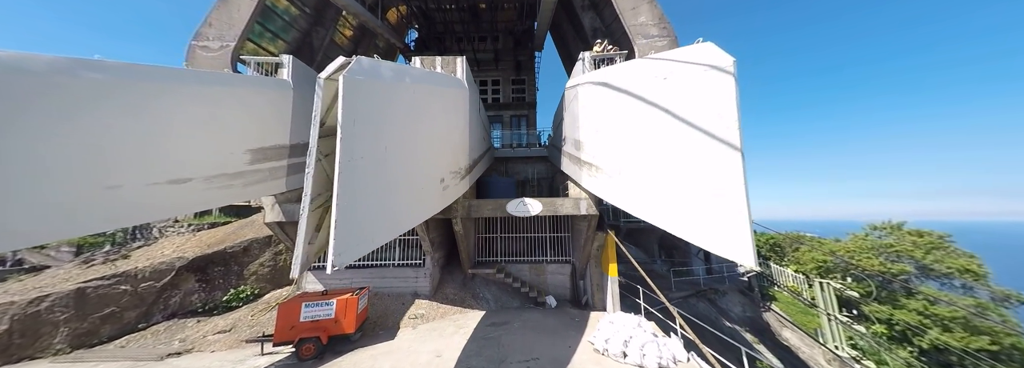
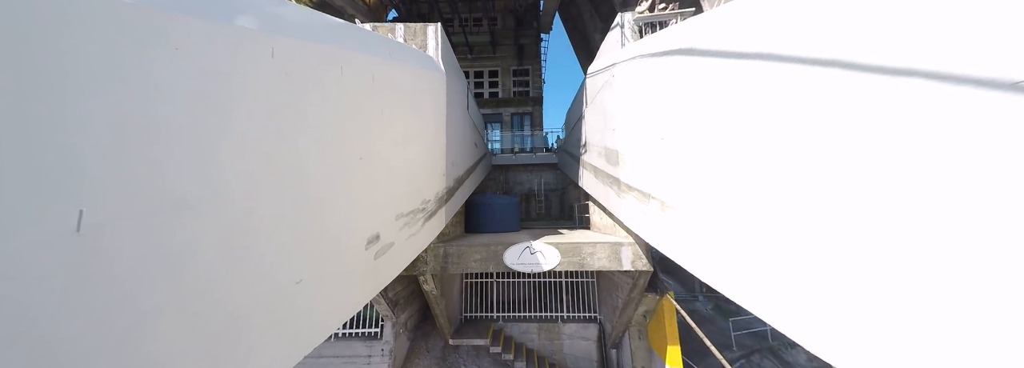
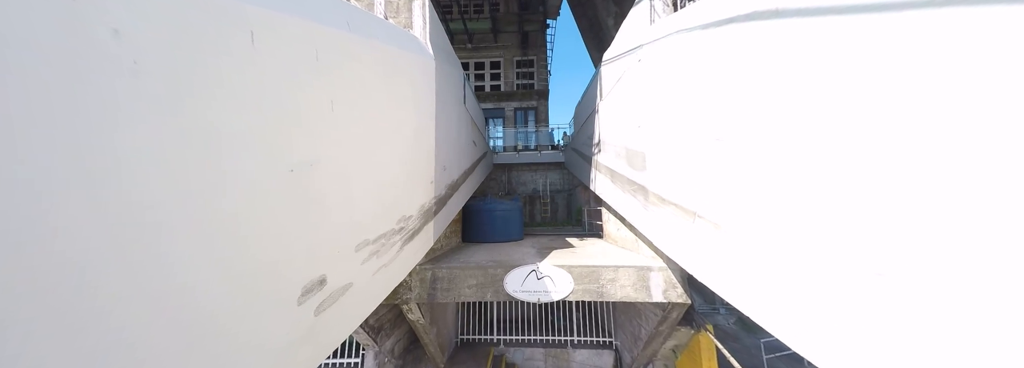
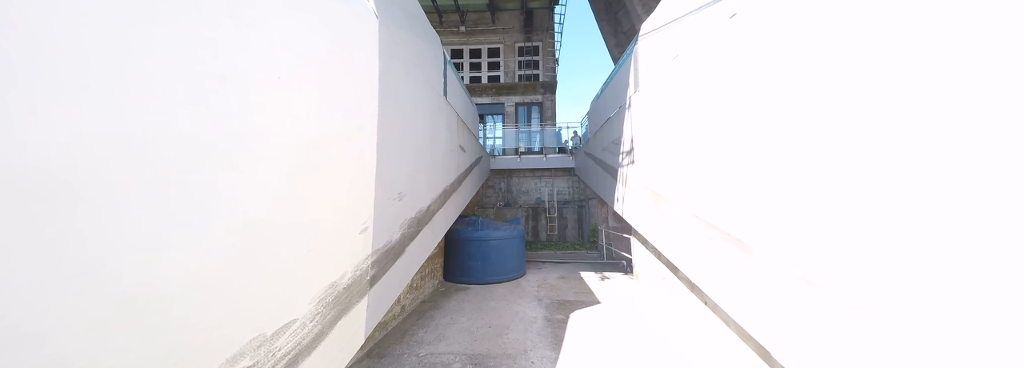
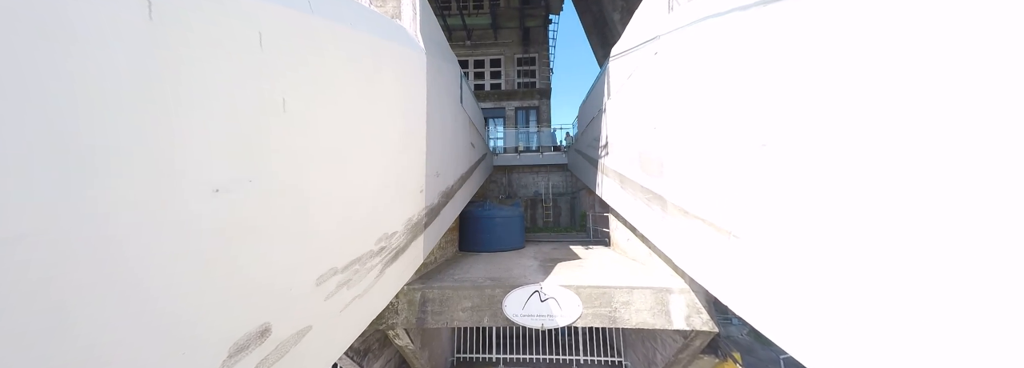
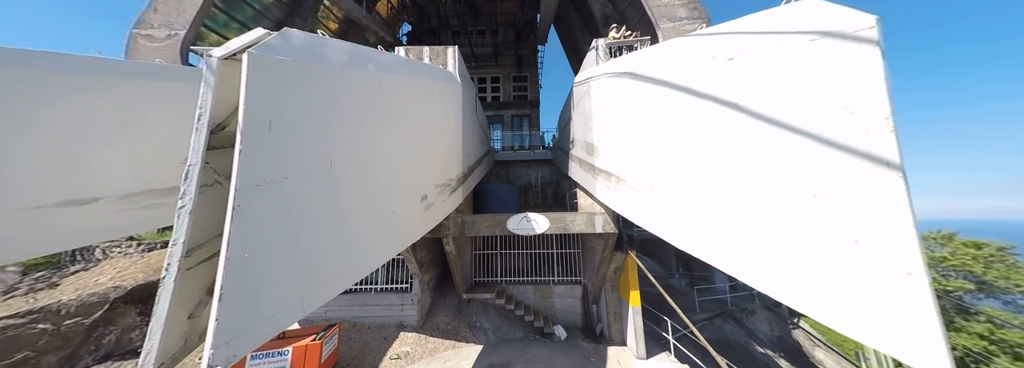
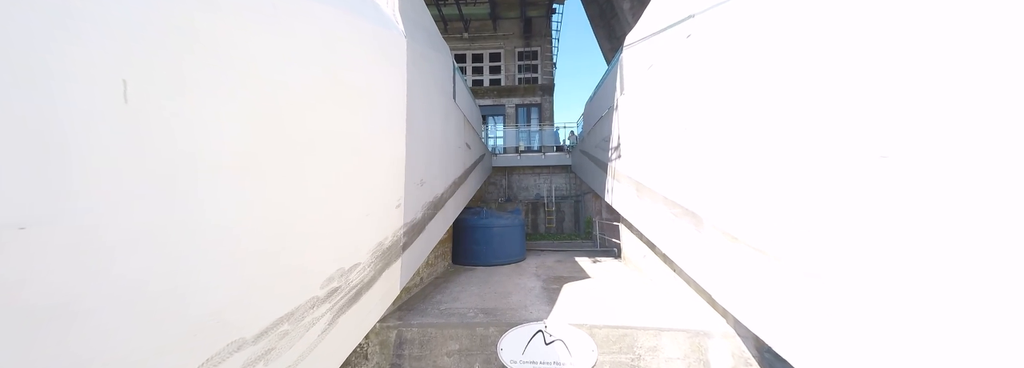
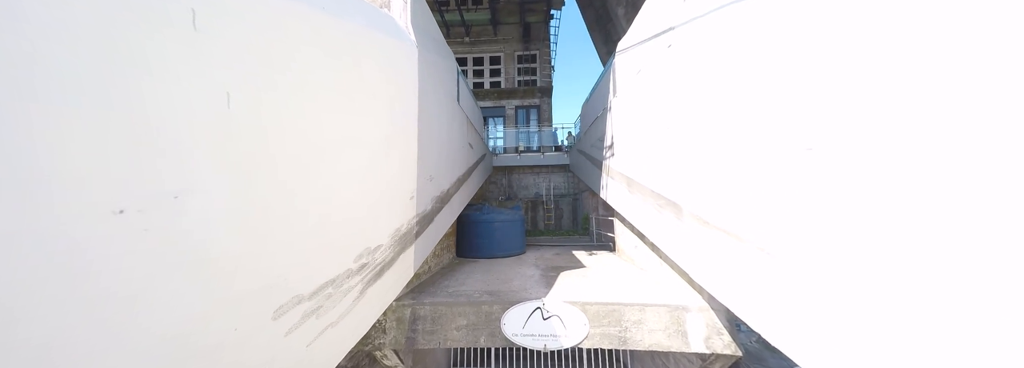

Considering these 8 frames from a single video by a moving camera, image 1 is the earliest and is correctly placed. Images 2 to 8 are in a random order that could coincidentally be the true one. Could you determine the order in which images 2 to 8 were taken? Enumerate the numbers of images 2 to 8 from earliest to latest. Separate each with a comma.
6, 2, 3, 5, 8, 7, 4
